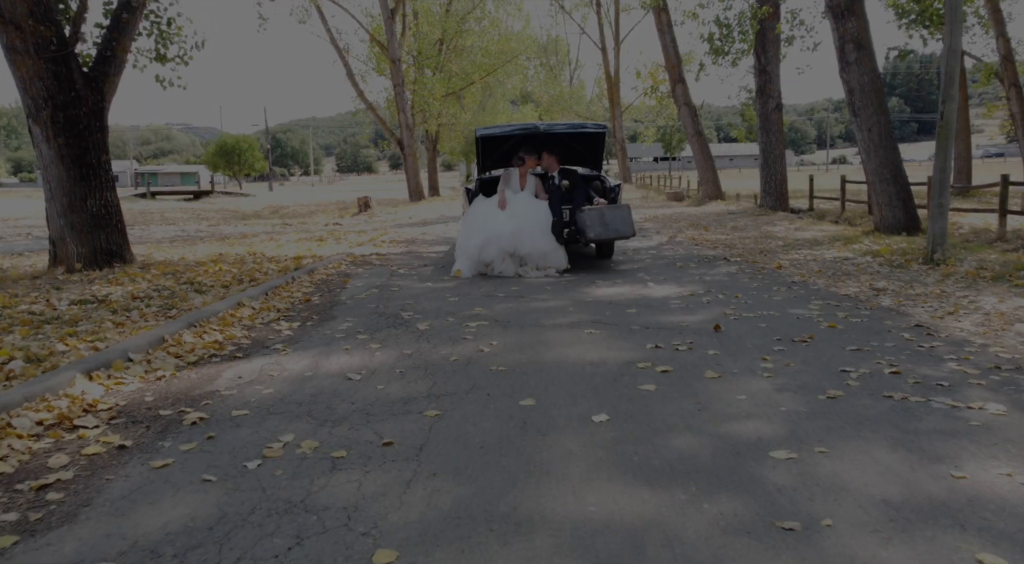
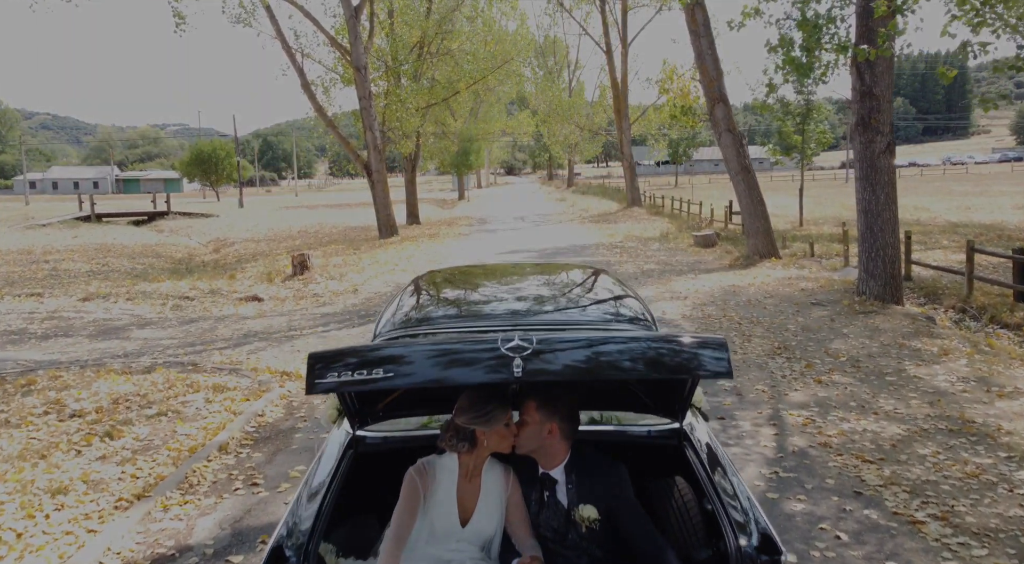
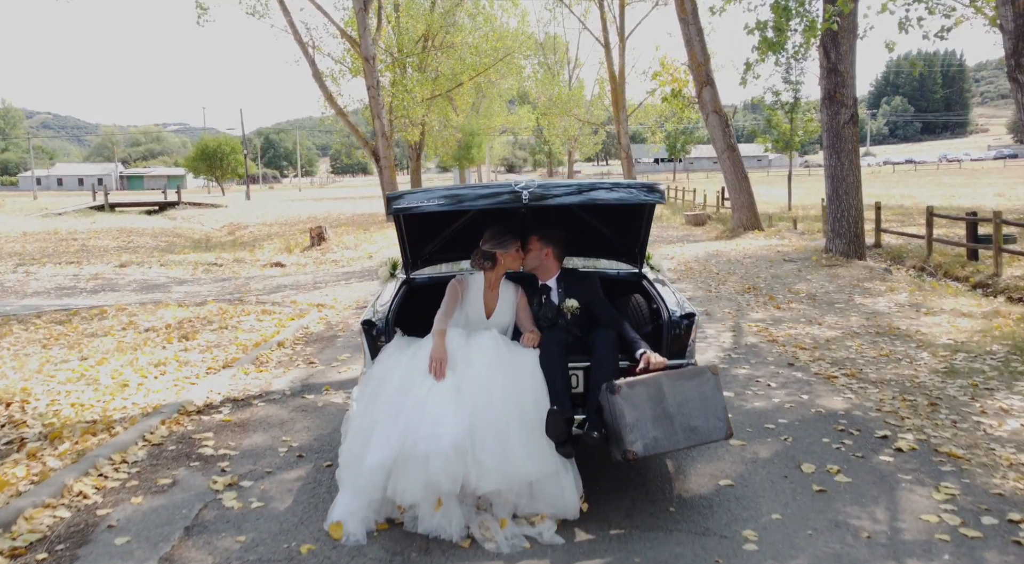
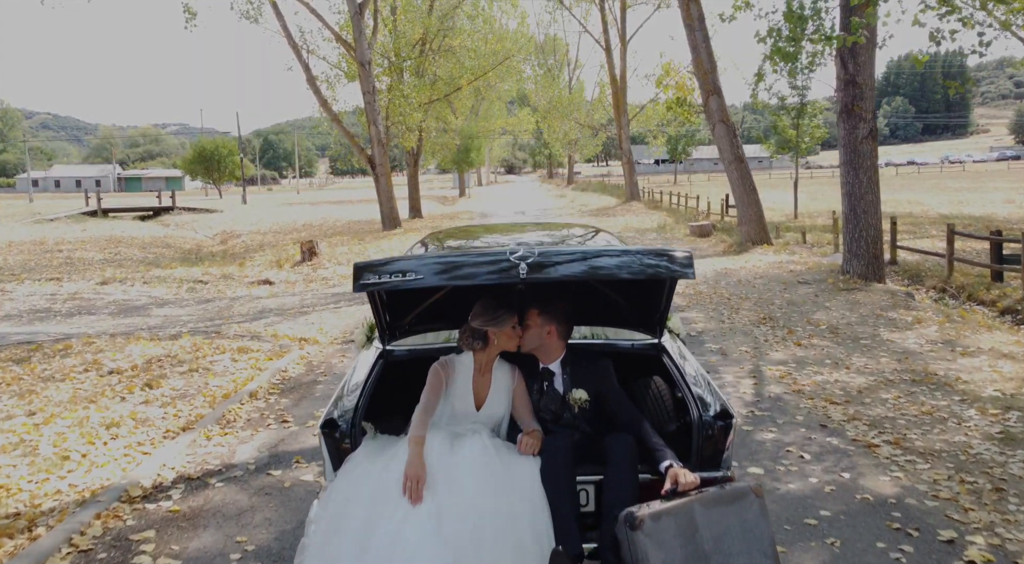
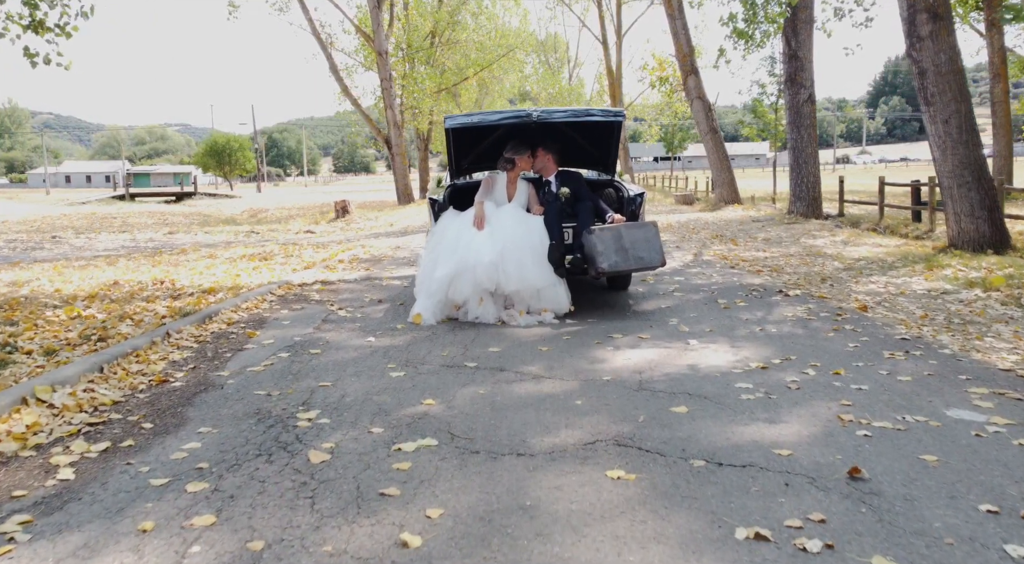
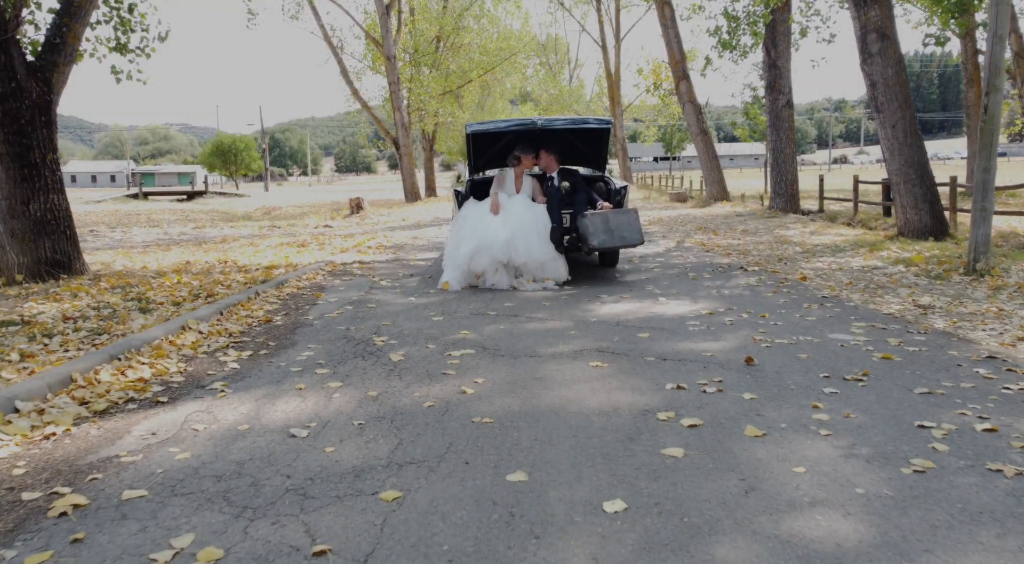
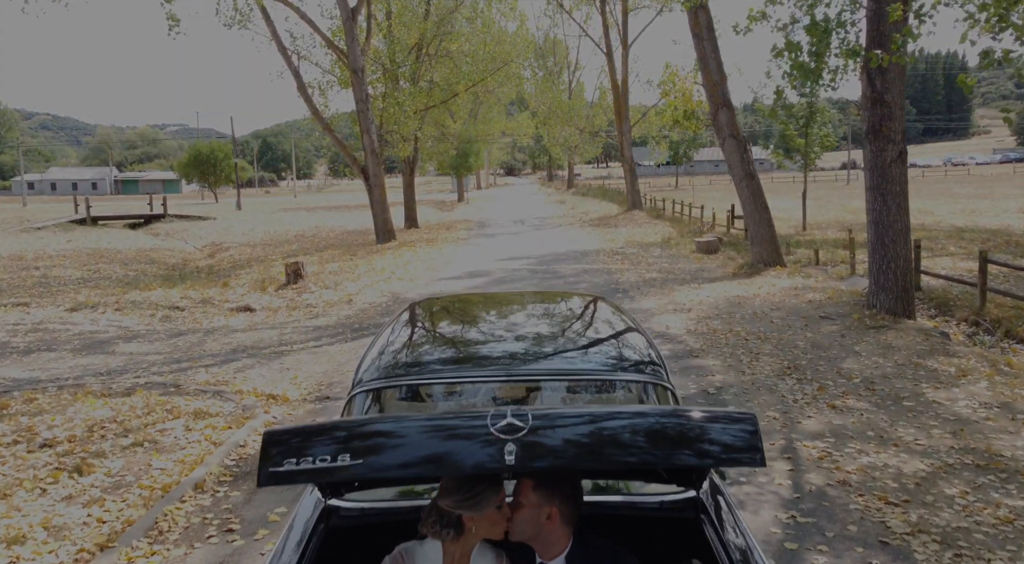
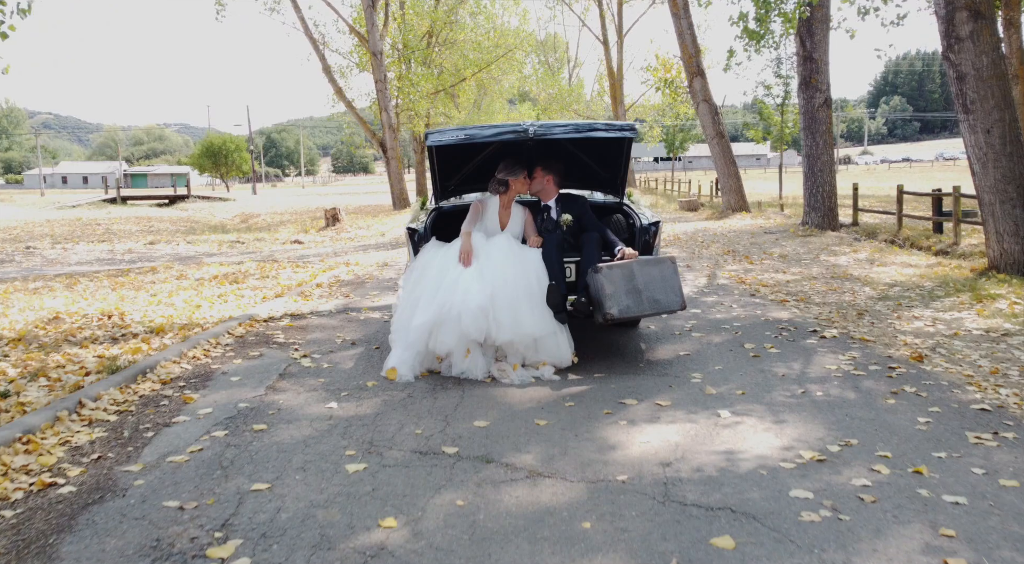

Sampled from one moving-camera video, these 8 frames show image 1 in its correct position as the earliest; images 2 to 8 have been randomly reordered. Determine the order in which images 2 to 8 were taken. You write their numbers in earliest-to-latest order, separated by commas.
6, 5, 8, 3, 4, 2, 7
